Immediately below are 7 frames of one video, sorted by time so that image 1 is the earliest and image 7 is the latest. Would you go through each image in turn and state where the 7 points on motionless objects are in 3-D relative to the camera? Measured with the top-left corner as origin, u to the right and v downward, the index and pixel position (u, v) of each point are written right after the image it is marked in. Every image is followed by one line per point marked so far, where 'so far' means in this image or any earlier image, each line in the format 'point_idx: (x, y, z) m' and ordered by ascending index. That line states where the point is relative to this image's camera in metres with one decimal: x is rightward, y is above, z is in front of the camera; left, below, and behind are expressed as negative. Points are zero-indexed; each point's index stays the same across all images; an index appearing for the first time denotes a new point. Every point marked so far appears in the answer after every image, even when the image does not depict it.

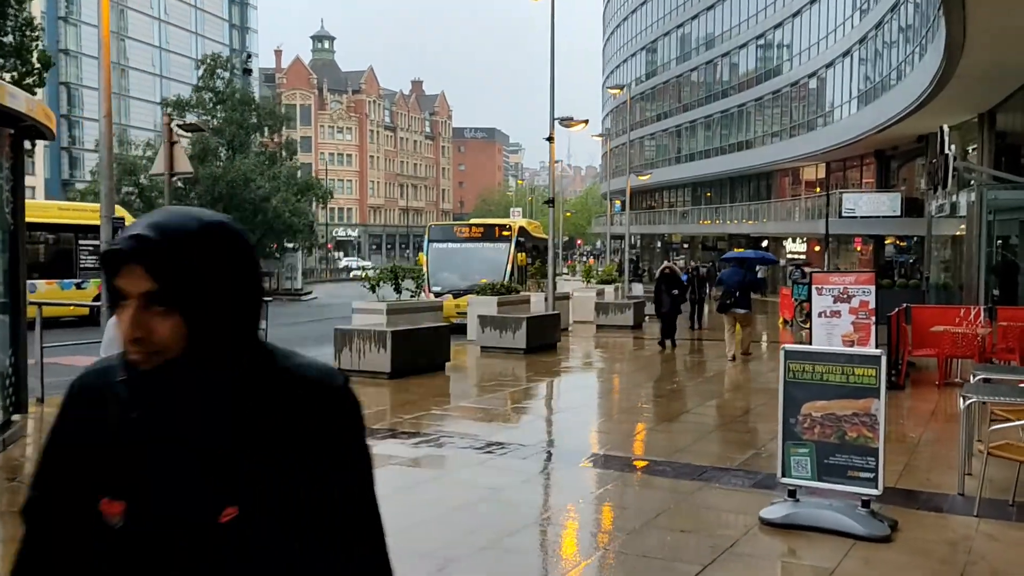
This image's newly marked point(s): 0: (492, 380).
0: (-0.3, -1.5, +14.7) m
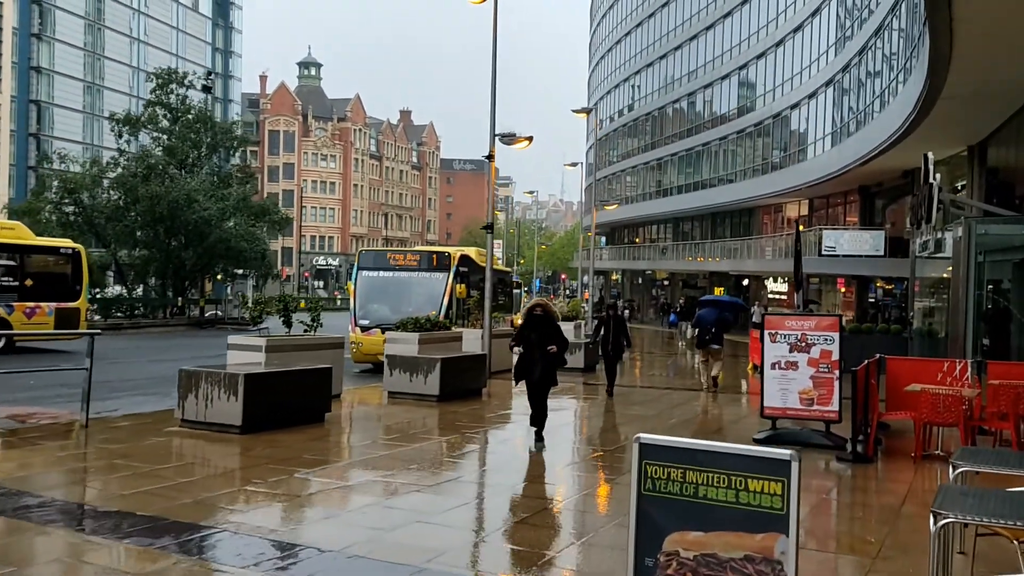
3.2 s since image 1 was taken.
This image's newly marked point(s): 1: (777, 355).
0: (-1.7, -2.0, +12.3) m
1: (+3.3, -0.8, +11.2) m
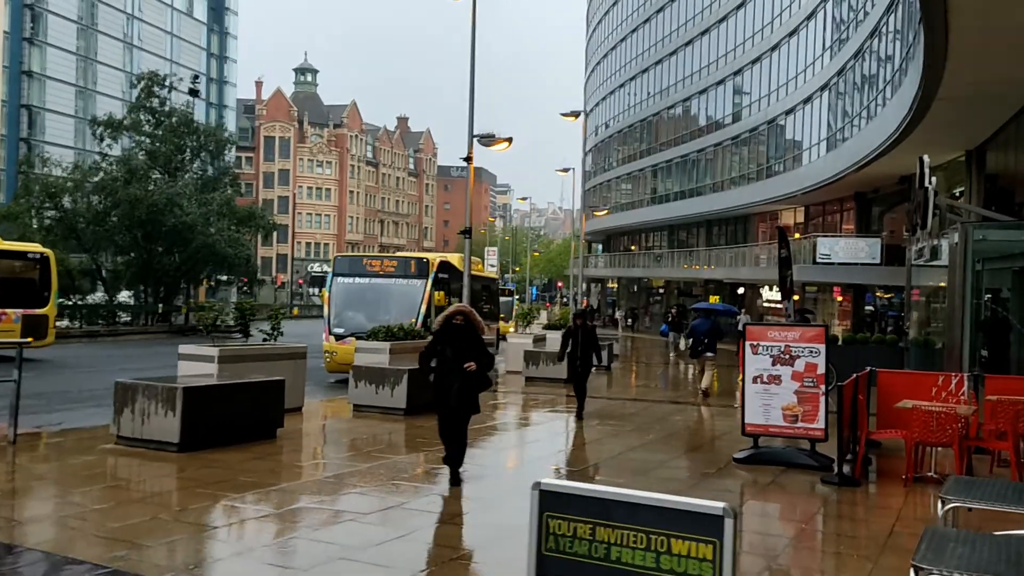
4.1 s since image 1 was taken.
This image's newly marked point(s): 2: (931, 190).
0: (-2.1, -2.1, +11.5) m
1: (+2.8, -0.9, +10.5) m
2: (+7.4, +1.7, +16.1) m
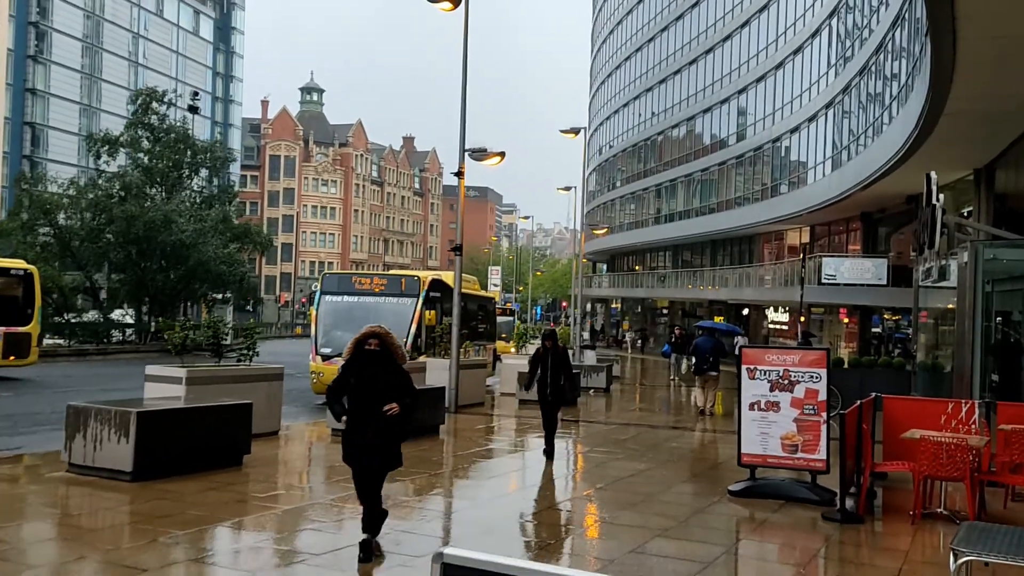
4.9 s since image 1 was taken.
0: (-2.4, -2.3, +10.9) m
1: (+2.6, -1.2, +9.8) m
2: (+7.3, +1.4, +15.5) m
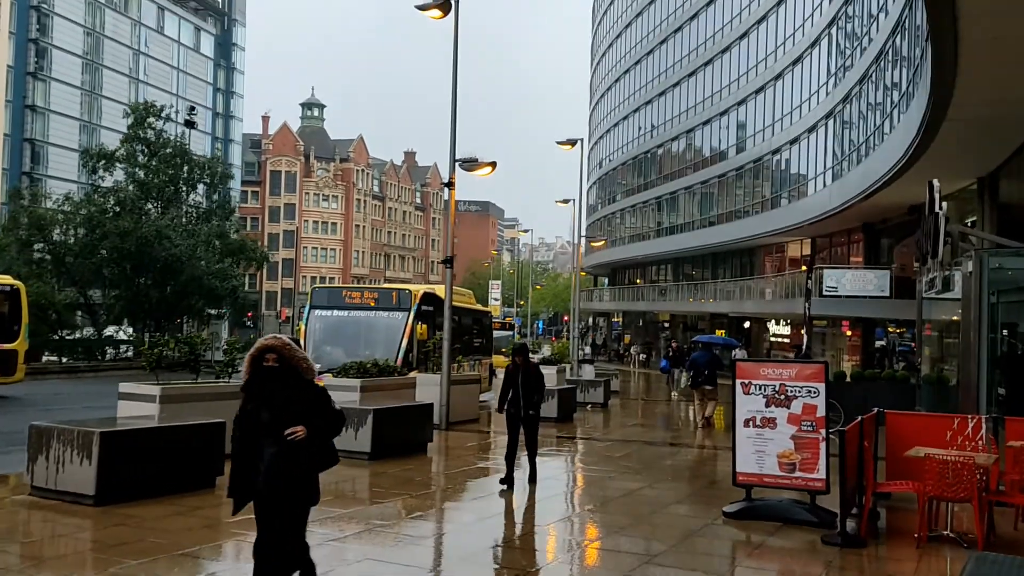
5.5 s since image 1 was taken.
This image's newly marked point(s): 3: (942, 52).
0: (-2.5, -2.4, +10.4) m
1: (+2.5, -1.3, +9.4) m
2: (+7.1, +1.2, +15.1) m
3: (+6.5, +3.6, +13.8) m
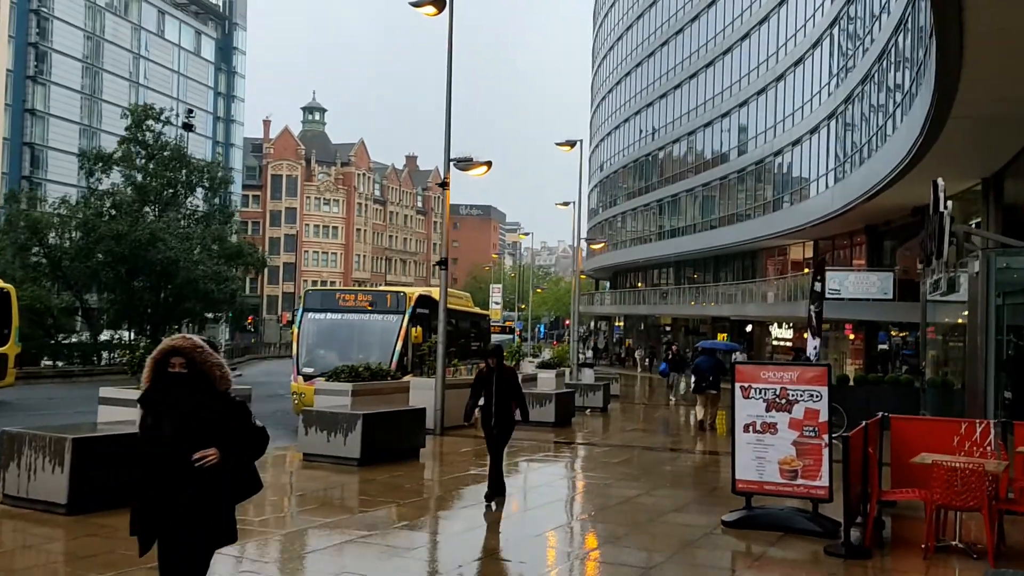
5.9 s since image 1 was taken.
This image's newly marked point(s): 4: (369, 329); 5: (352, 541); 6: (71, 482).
0: (-2.6, -2.4, +10.1) m
1: (+2.4, -1.3, +9.0) m
2: (+7.0, +1.2, +14.7) m
3: (+6.4, +3.6, +13.4) m
4: (-3.0, -0.9, +19.2) m
5: (-1.6, -2.4, +8.5) m
6: (-4.0, -1.8, +8.2) m
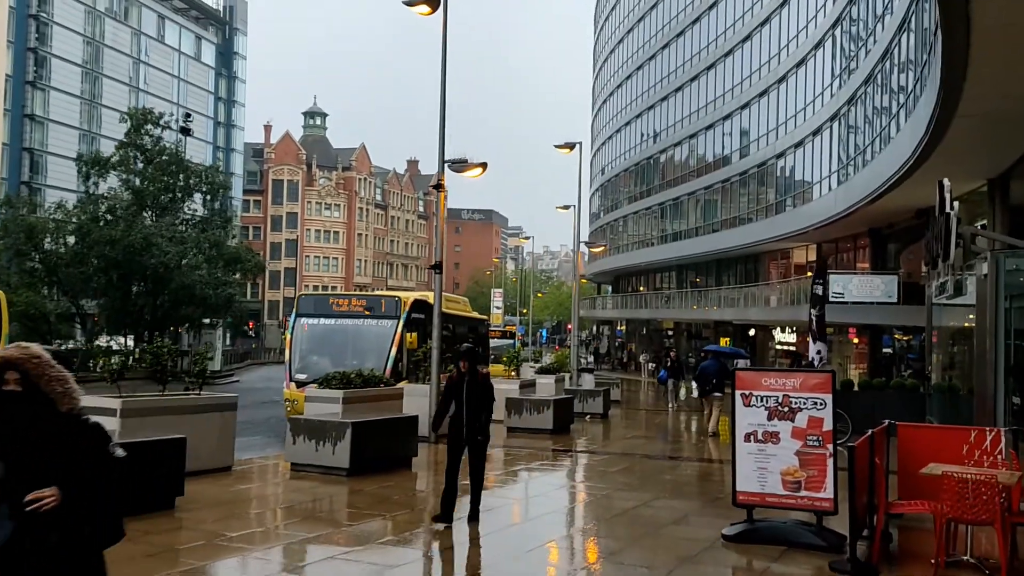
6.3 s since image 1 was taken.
0: (-2.7, -2.5, +9.7) m
1: (+2.3, -1.3, +8.6) m
2: (+7.0, +1.1, +14.3) m
3: (+6.3, +3.6, +13.1) m
4: (-3.0, -1.0, +18.9) m
5: (-1.7, -2.4, +8.1) m
6: (-4.1, -1.8, +7.9) m
